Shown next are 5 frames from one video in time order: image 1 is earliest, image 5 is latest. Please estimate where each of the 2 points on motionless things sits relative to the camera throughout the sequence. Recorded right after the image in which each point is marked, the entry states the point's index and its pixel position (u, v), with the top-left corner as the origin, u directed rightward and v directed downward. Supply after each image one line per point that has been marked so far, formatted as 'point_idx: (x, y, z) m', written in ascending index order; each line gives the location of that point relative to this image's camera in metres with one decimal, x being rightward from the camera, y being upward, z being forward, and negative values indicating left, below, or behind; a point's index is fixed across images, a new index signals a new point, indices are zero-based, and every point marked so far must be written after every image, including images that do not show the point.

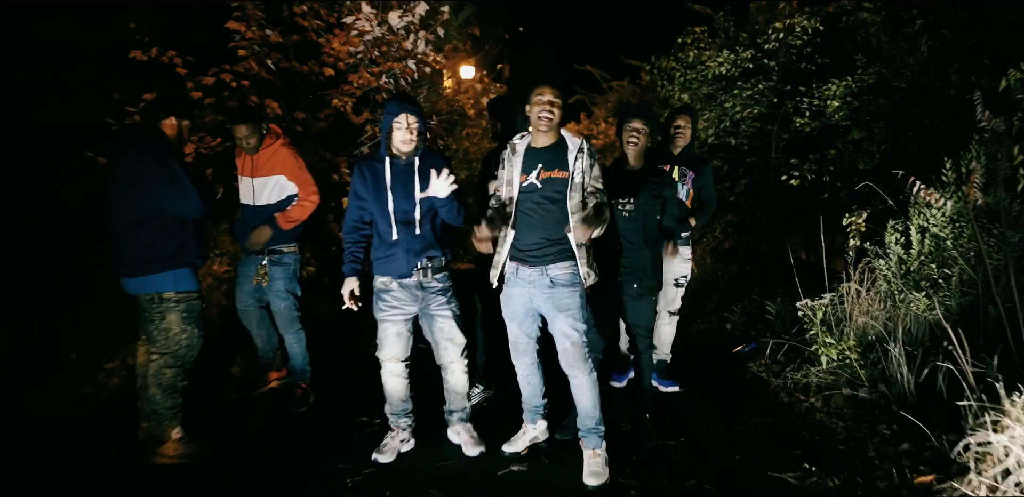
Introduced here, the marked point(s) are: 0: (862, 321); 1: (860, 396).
0: (+2.6, -0.5, +5.3) m
1: (+2.4, -1.0, +5.0) m
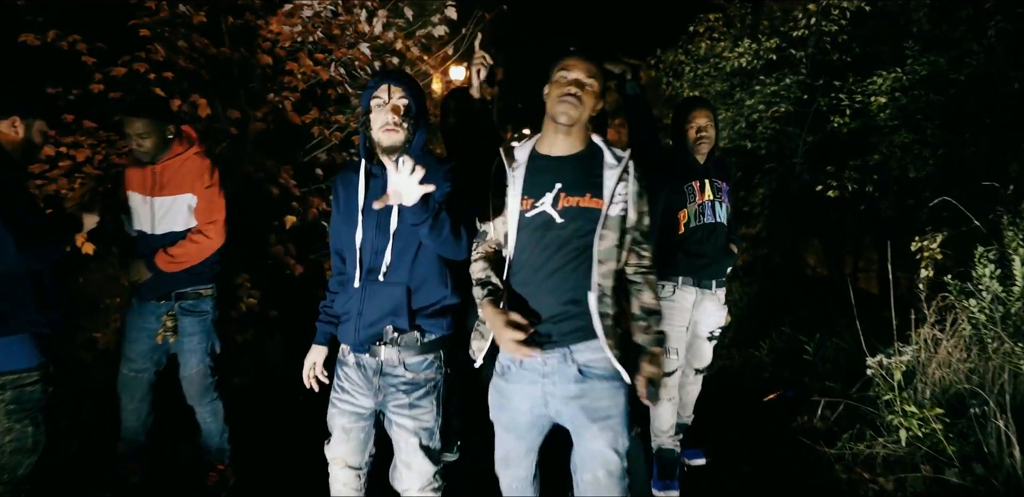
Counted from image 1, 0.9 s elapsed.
0: (+2.5, -0.7, +4.1) m
1: (+2.3, -1.2, +3.8) m
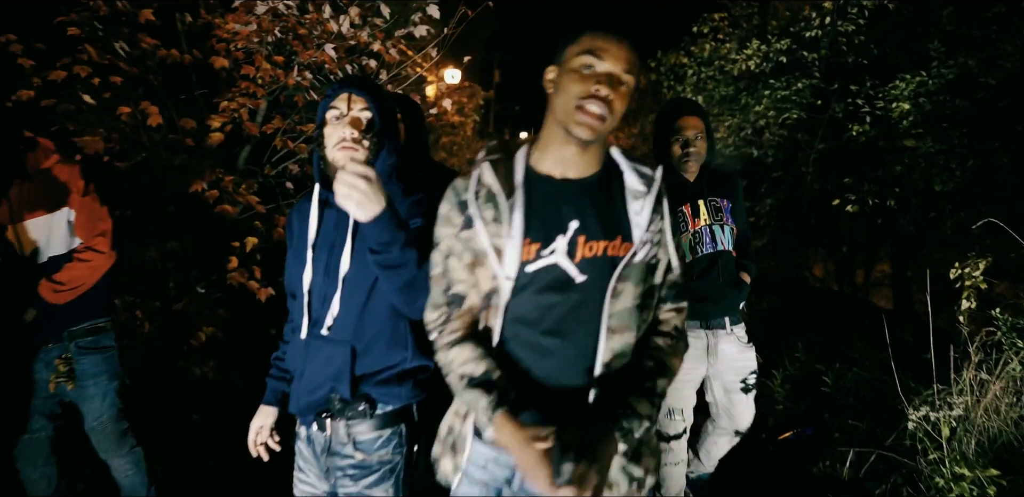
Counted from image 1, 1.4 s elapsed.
0: (+2.4, -0.9, +3.6) m
1: (+2.2, -1.4, +3.2) m
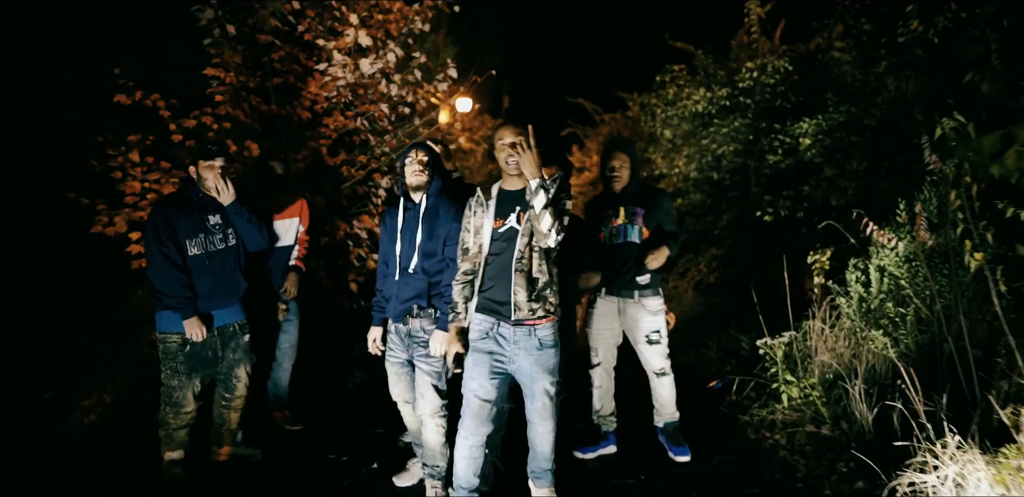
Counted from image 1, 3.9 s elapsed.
0: (+2.3, -0.8, +5.4) m
1: (+2.2, -1.3, +5.0) m
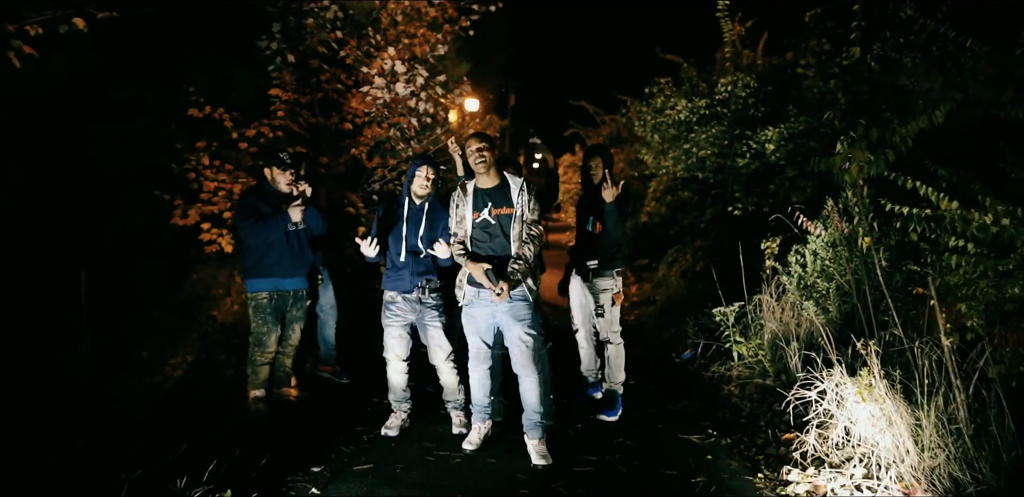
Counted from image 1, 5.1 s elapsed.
0: (+2.4, -0.7, +6.7) m
1: (+2.2, -1.2, +6.3) m
